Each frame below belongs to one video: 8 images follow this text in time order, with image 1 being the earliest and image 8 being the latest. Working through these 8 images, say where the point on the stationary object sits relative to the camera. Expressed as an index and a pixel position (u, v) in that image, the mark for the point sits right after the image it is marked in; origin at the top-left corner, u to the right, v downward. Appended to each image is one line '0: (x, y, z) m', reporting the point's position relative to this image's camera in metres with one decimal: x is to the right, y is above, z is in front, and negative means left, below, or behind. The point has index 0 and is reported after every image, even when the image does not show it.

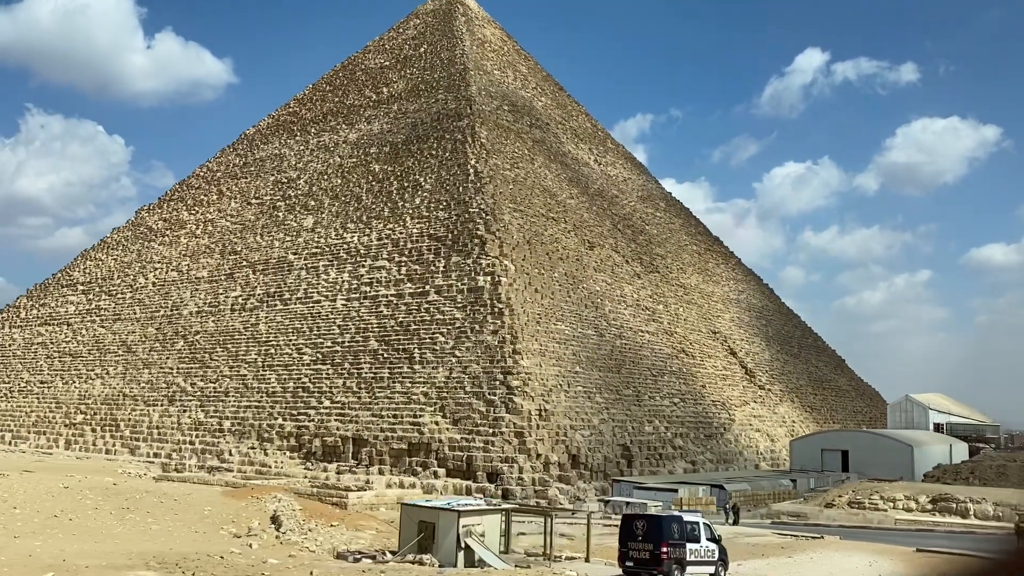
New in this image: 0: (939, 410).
0: (+9.9, -2.8, +20.0) m
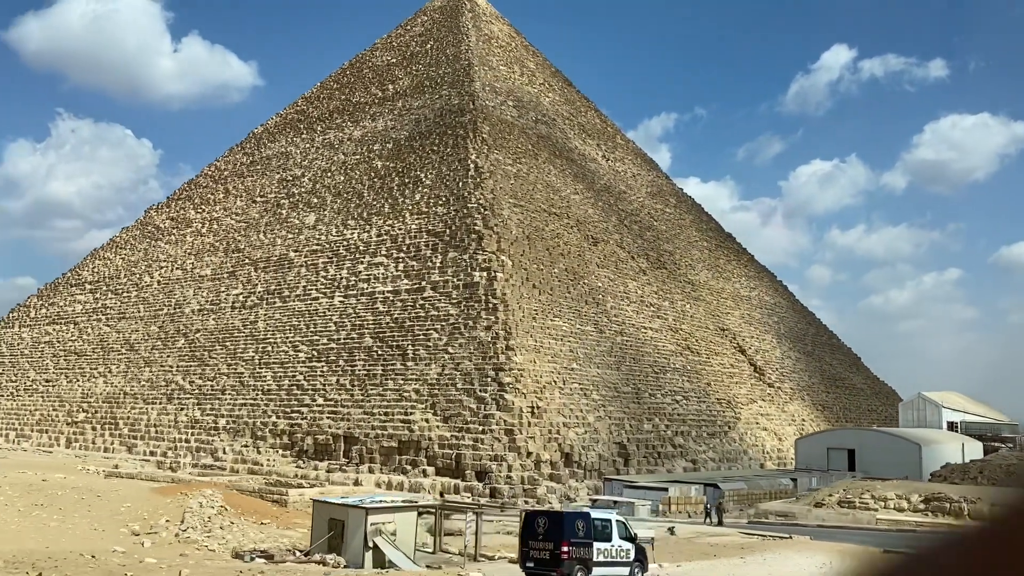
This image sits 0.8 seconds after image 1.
0: (+10.0, -2.7, +19.5) m
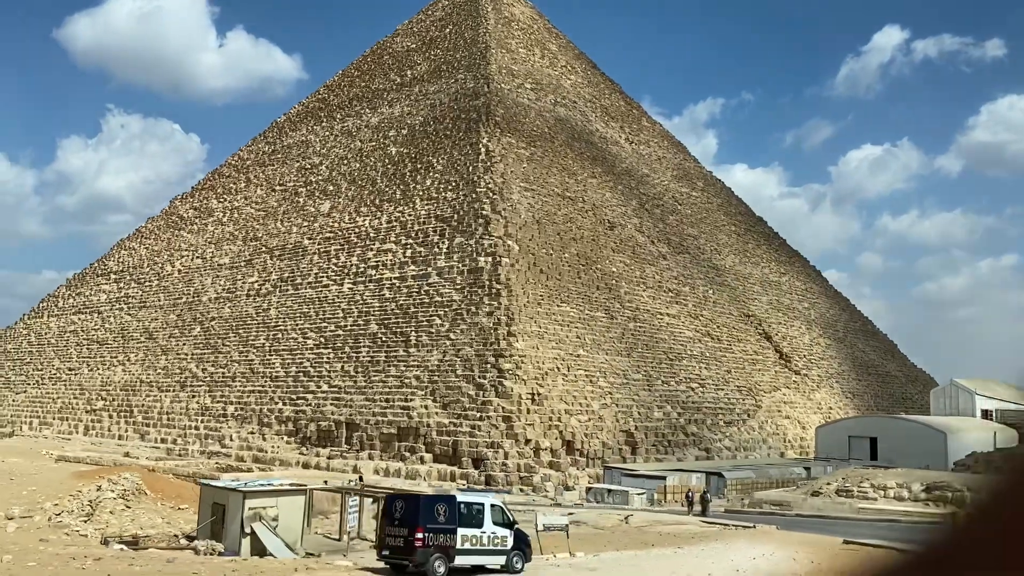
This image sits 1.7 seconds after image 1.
0: (+10.3, -2.3, +18.7) m
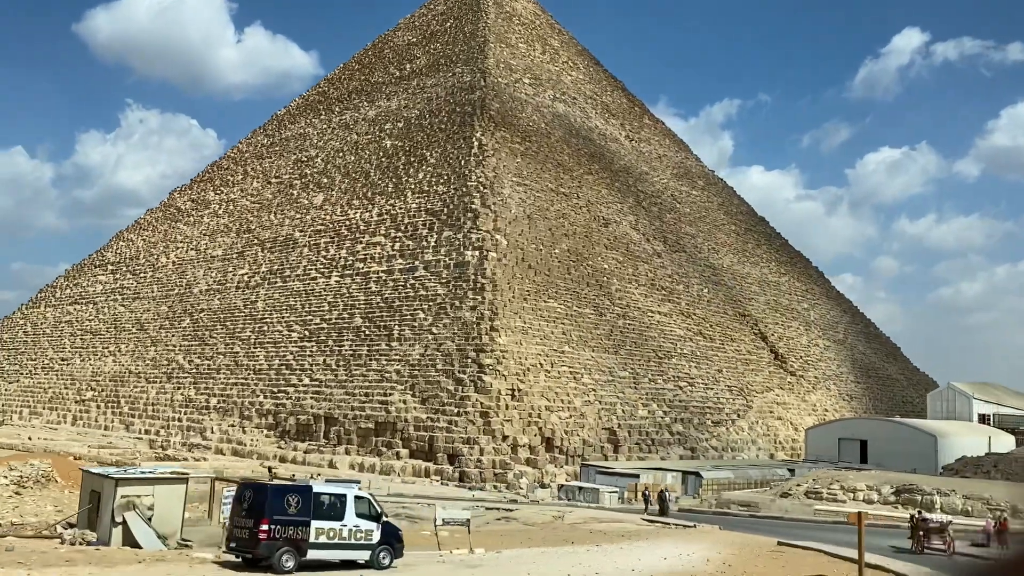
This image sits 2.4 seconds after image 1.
0: (+10.1, -2.4, +18.4) m
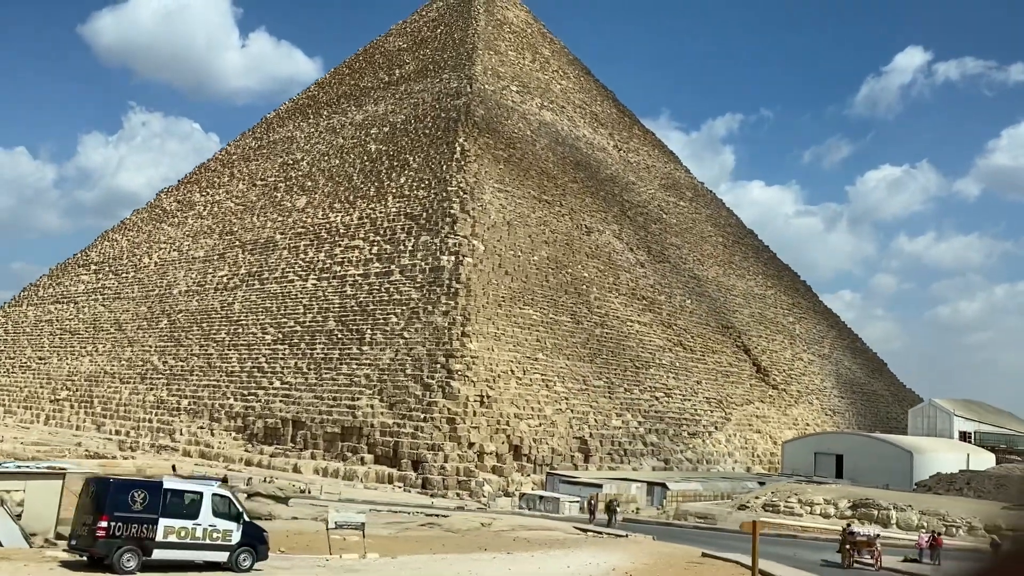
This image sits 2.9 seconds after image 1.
0: (+9.7, -2.7, +18.3) m
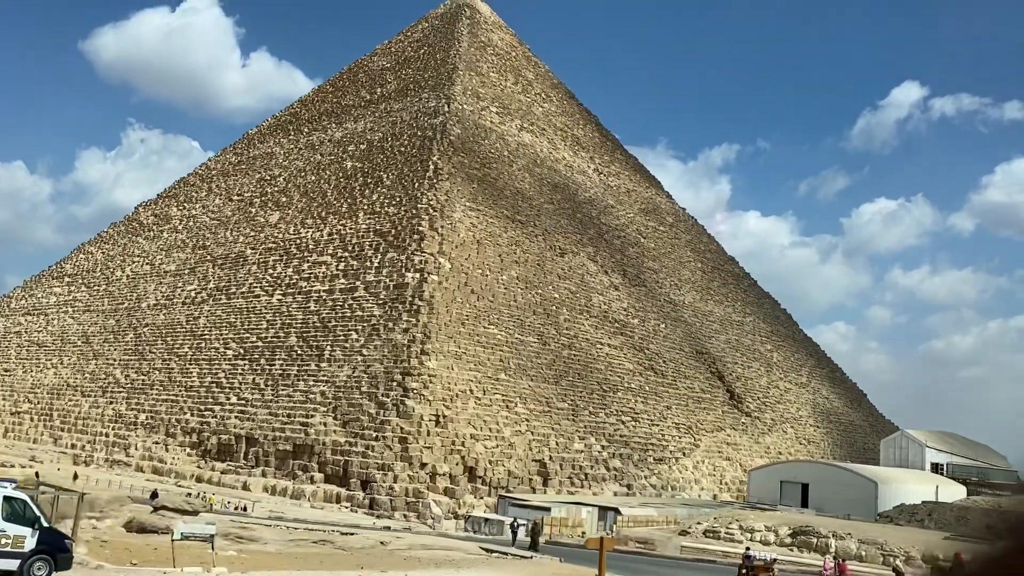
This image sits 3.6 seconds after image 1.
0: (+9.0, -3.4, +18.1) m
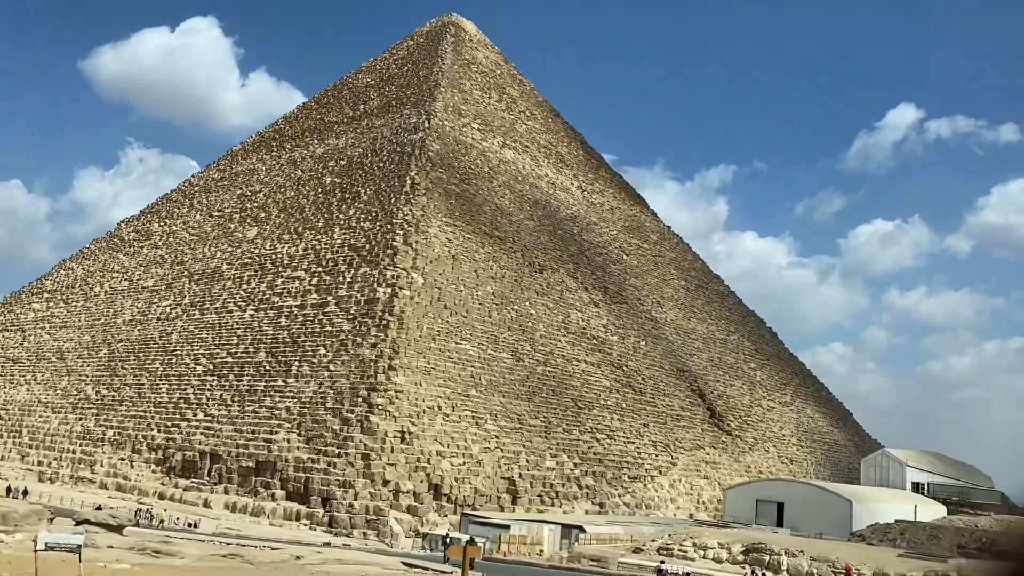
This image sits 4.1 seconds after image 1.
0: (+8.5, -3.7, +18.0) m
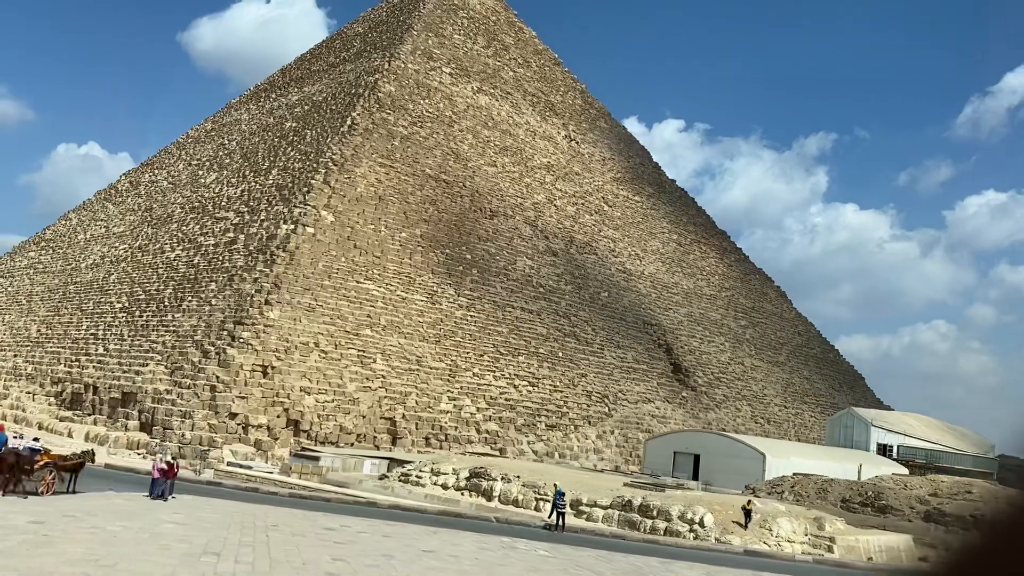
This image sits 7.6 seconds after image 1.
0: (+7.4, -2.7, +16.8) m
